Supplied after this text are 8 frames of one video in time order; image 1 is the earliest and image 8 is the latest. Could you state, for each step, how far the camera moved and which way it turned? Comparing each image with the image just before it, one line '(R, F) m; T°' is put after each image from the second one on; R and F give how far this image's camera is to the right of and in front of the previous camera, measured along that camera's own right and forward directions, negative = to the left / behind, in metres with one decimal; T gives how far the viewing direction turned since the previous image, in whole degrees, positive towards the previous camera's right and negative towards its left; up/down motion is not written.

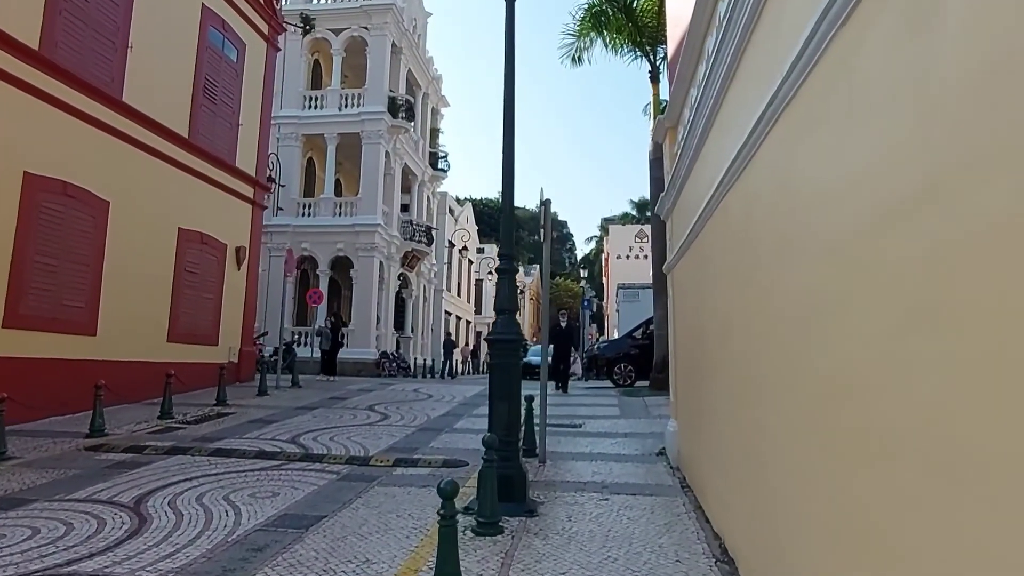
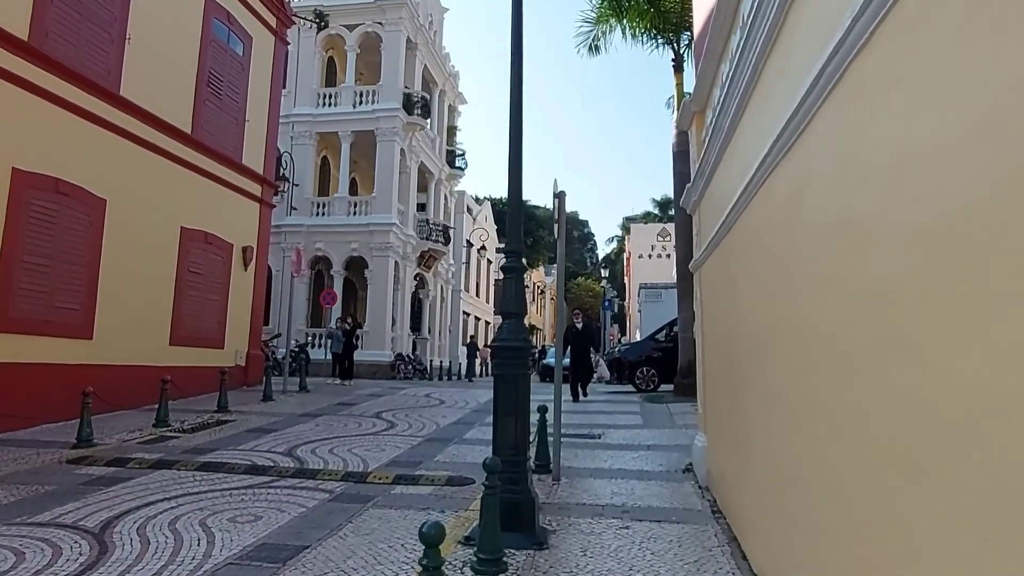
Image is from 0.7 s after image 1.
(+0.1, +0.7) m; -2°
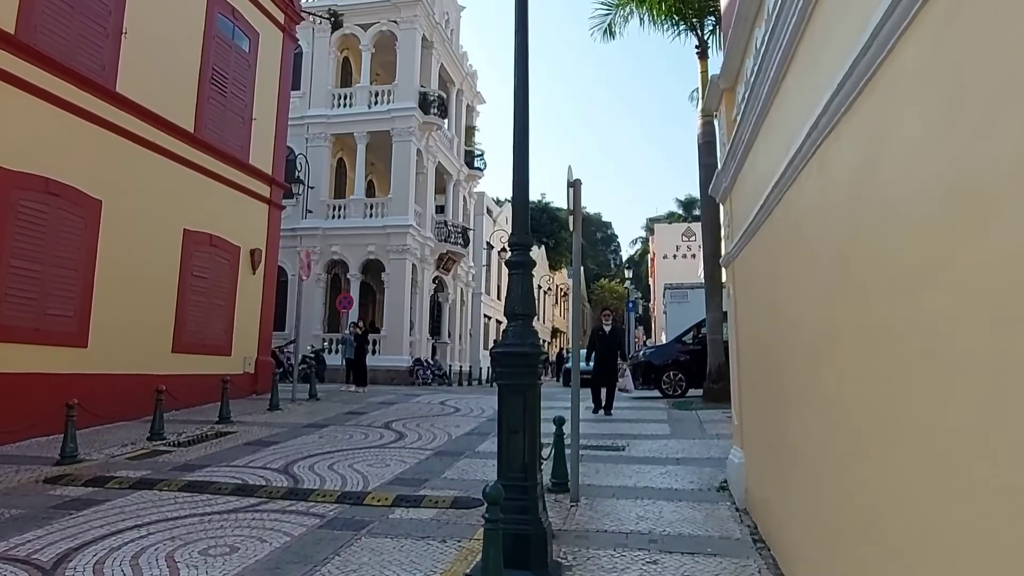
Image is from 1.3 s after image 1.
(+0.1, +0.8) m; -2°
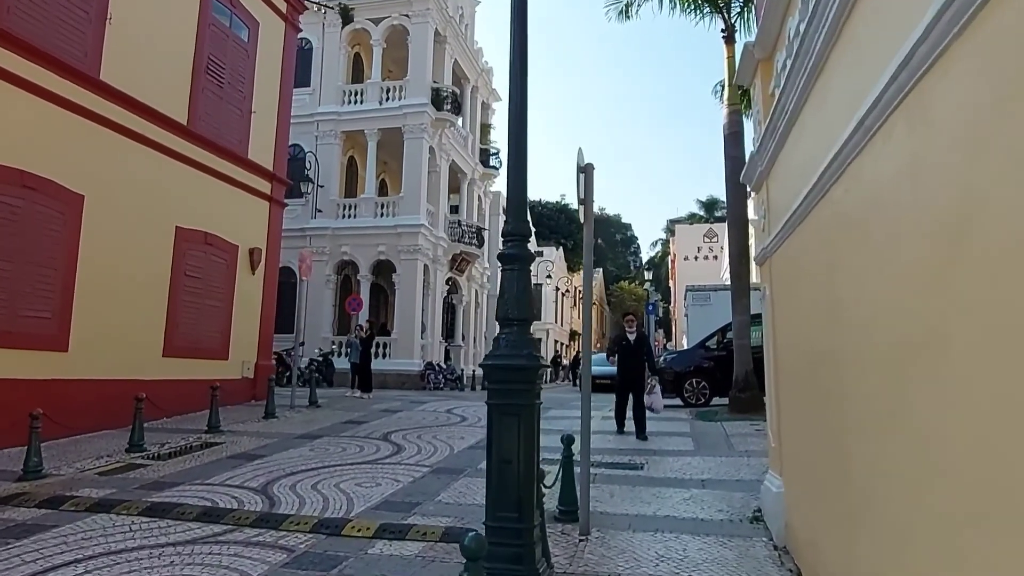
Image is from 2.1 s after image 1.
(+0.2, +0.9) m; -2°
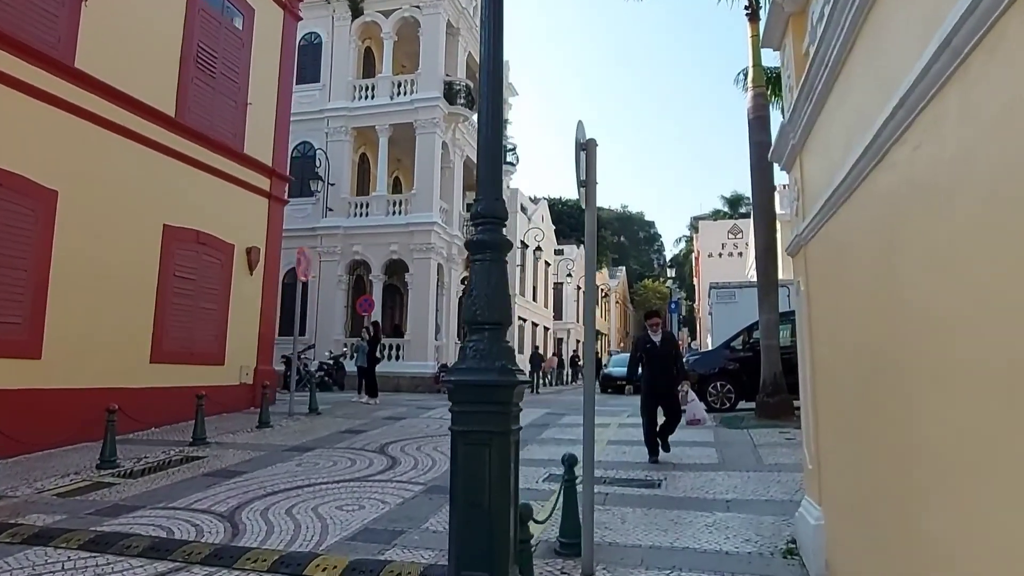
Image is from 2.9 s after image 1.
(+0.3, +0.9) m; -2°
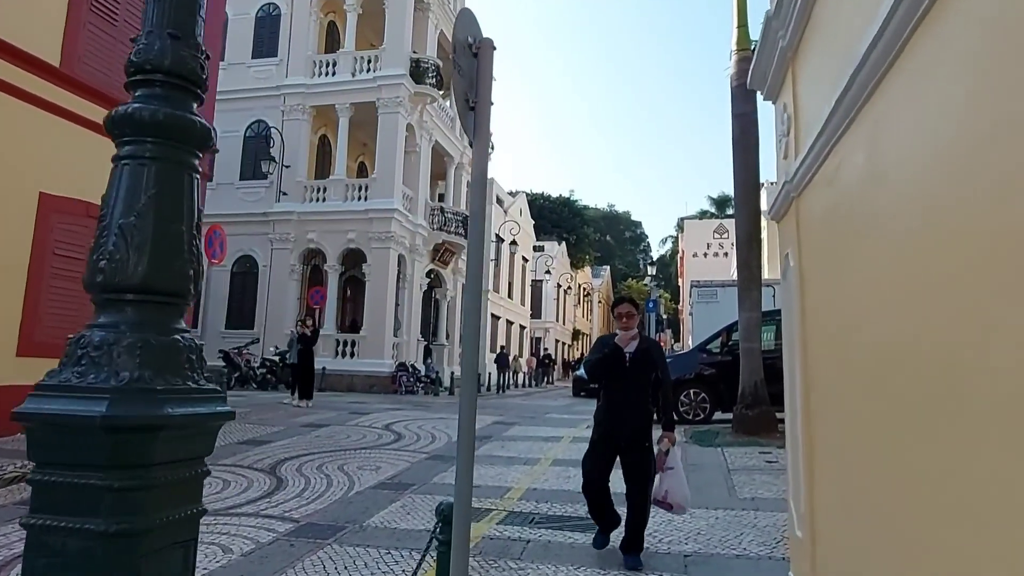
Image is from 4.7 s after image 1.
(+0.8, +1.7) m; +1°
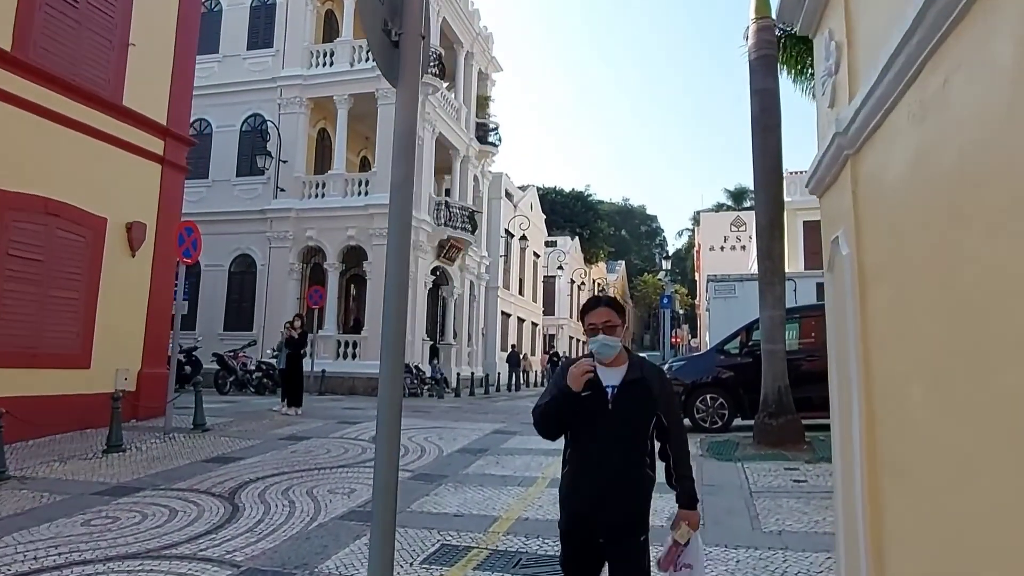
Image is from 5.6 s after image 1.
(+0.3, +1.0) m; -1°
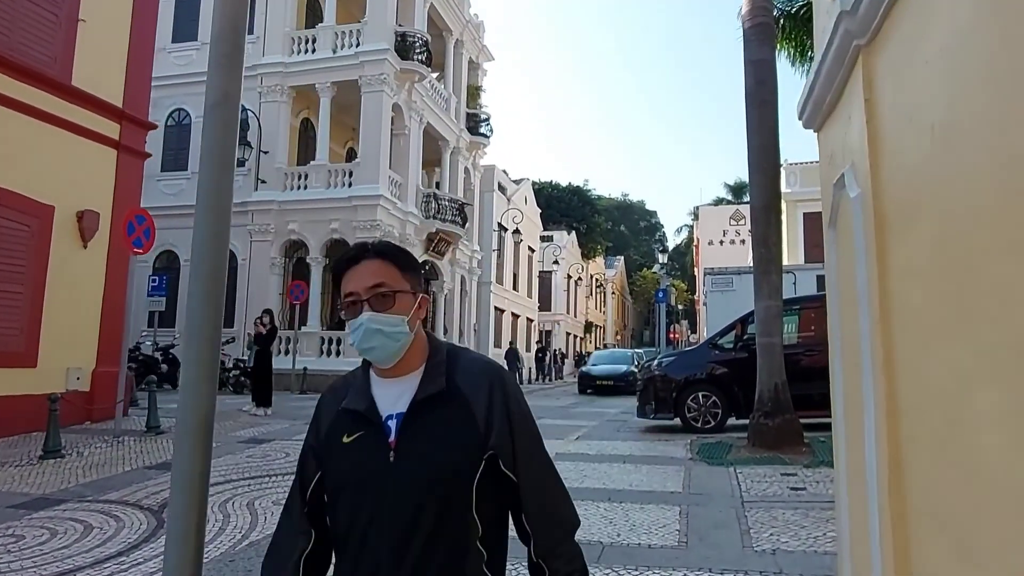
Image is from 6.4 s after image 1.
(+0.4, +0.7) m; 0°
